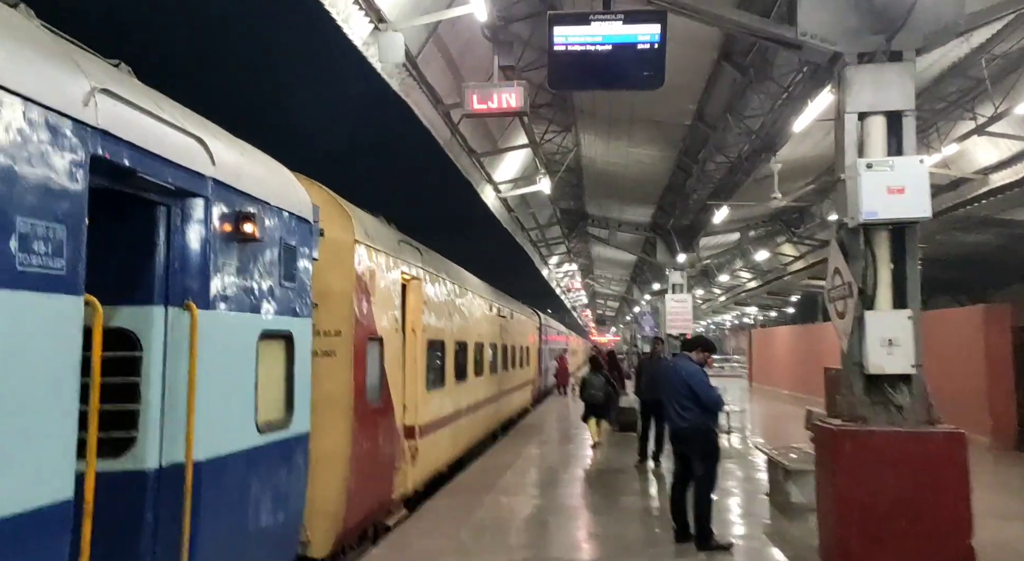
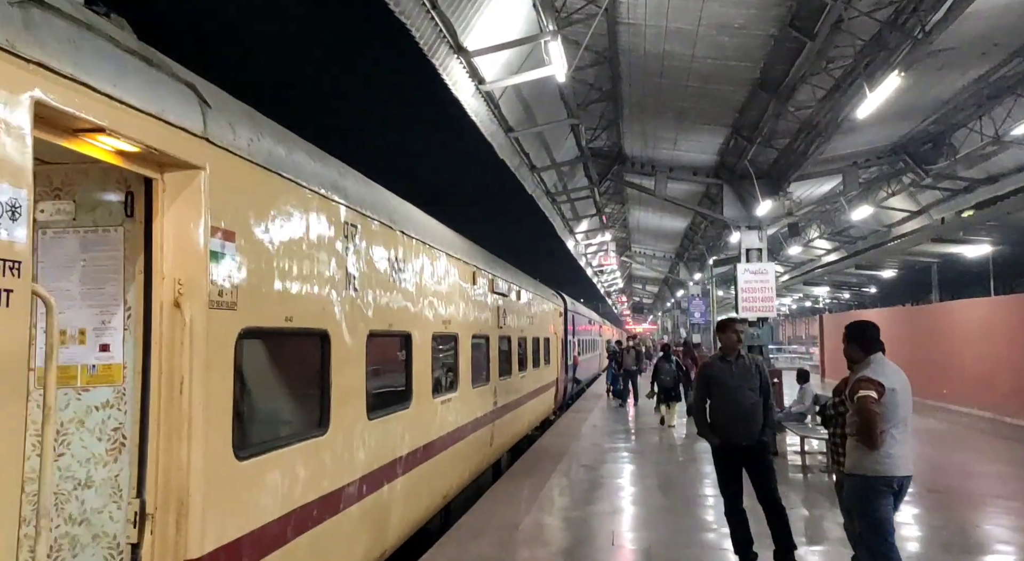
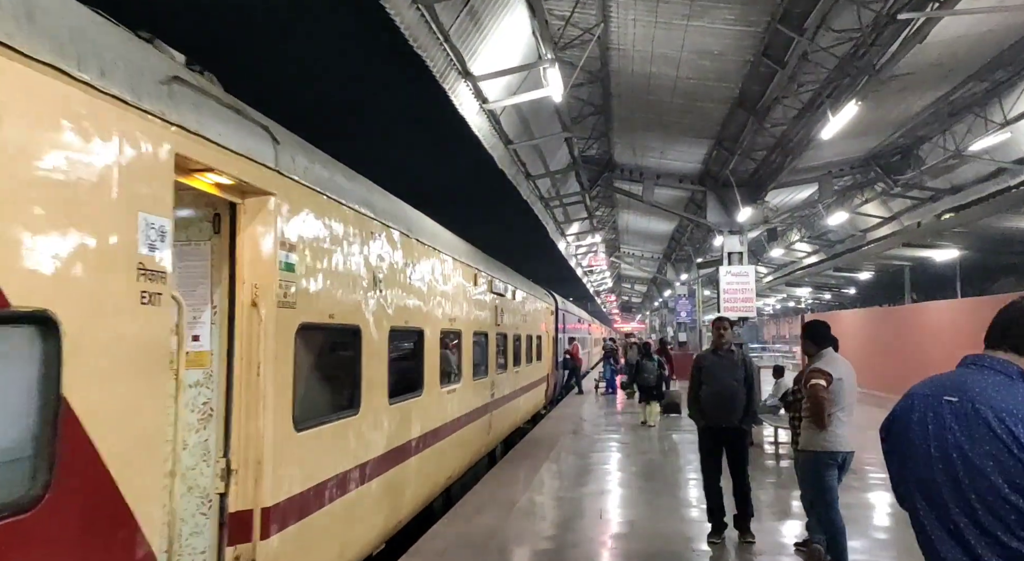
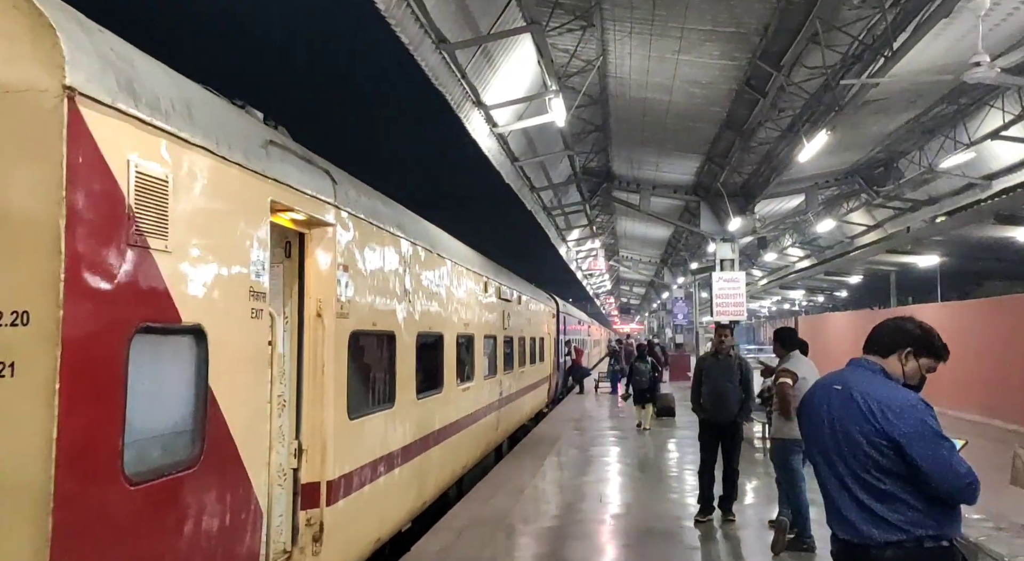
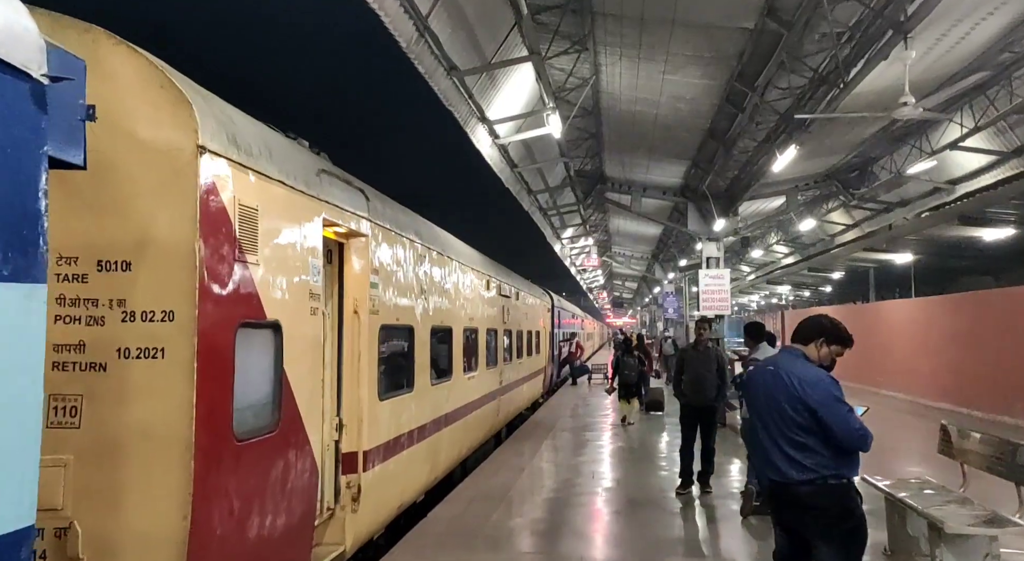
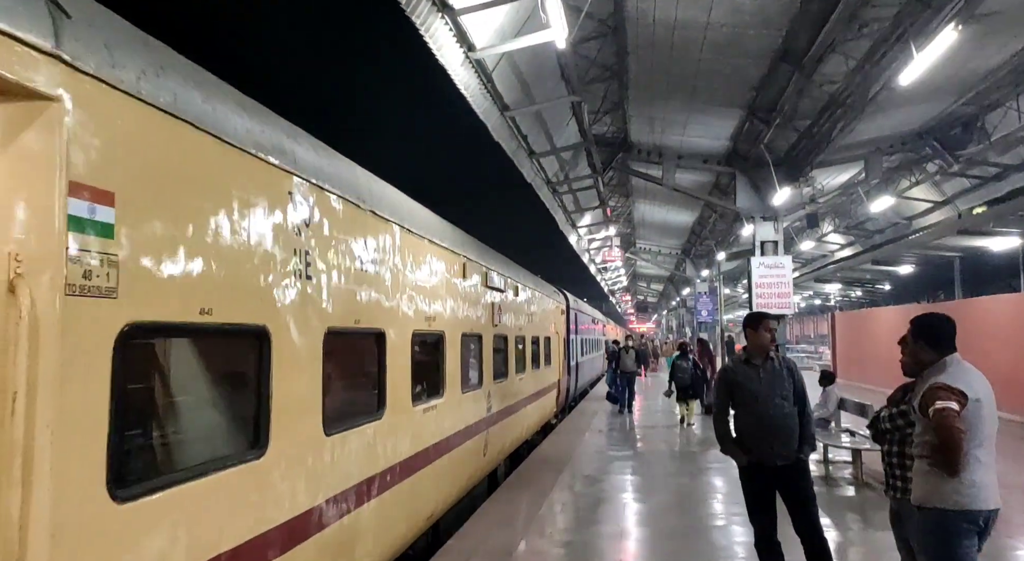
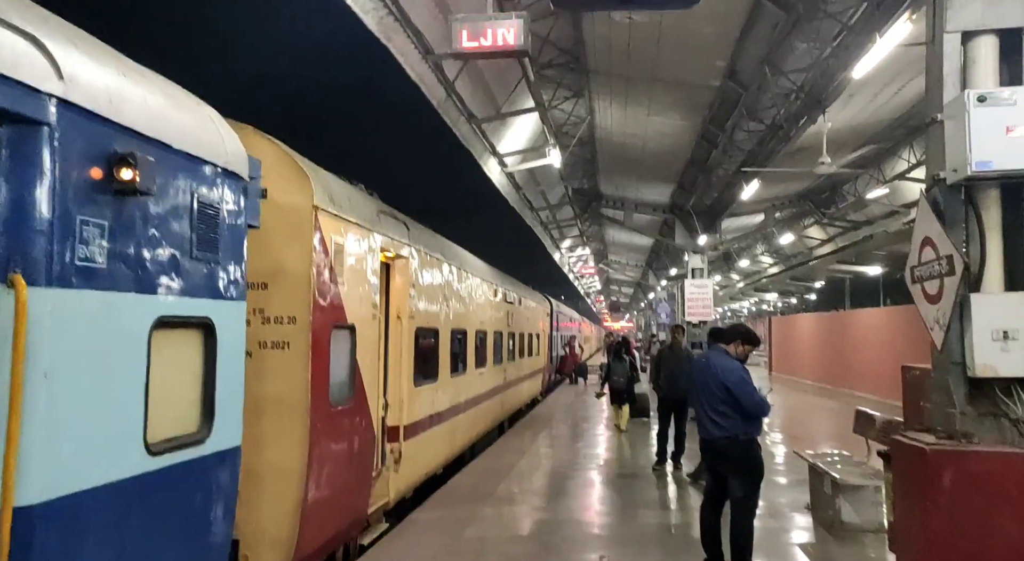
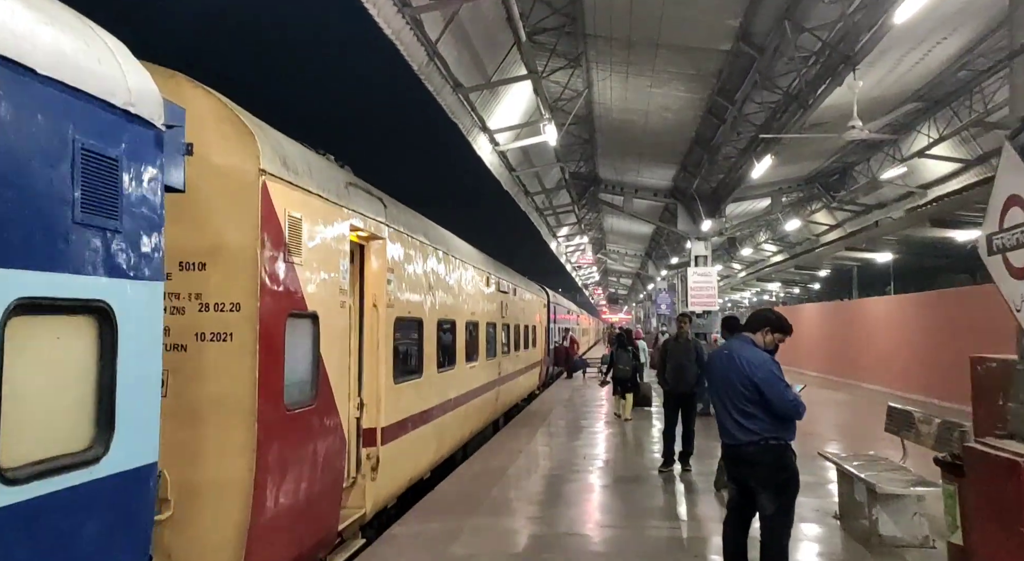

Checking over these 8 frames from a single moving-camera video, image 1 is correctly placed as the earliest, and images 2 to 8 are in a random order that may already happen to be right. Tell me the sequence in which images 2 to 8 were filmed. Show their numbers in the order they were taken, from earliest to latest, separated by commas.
7, 8, 5, 4, 3, 2, 6
